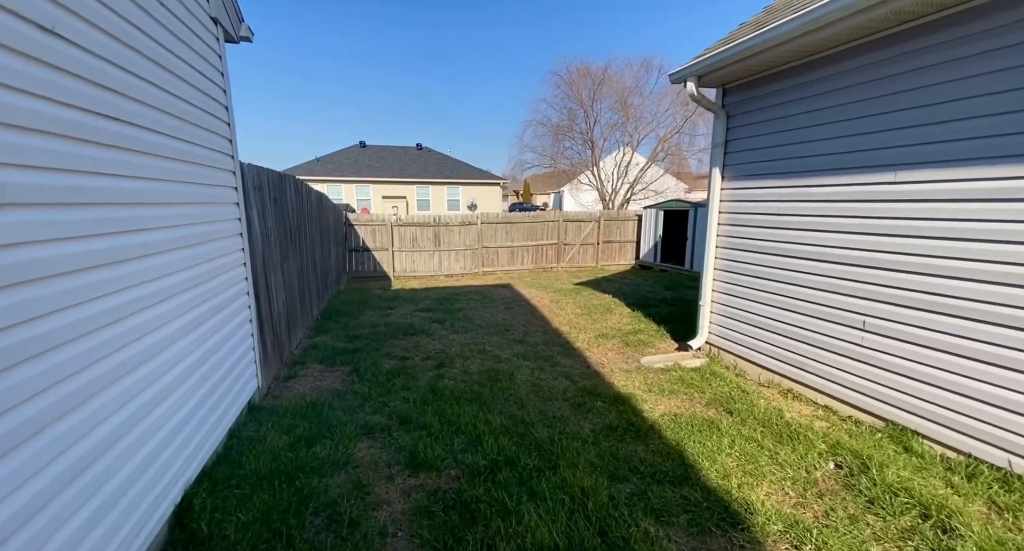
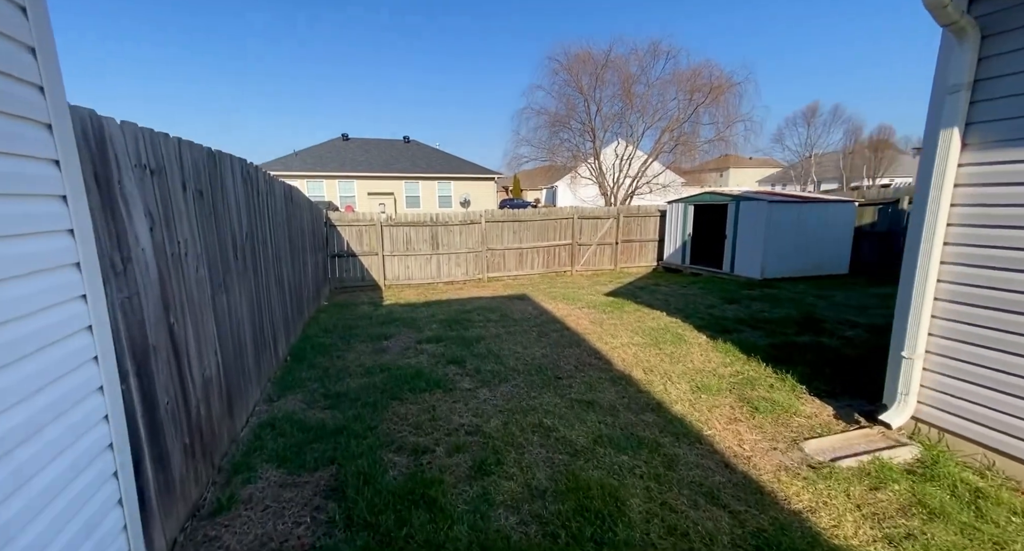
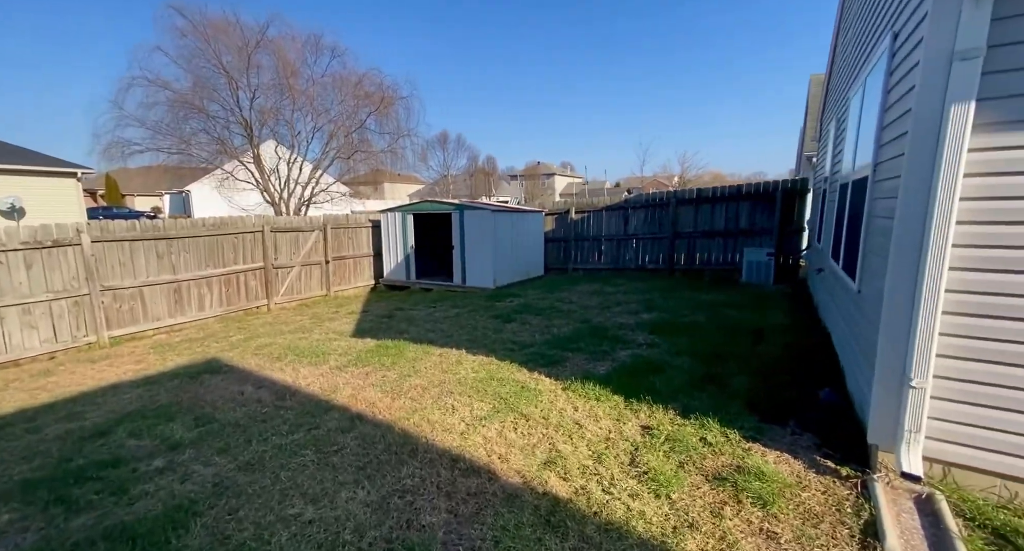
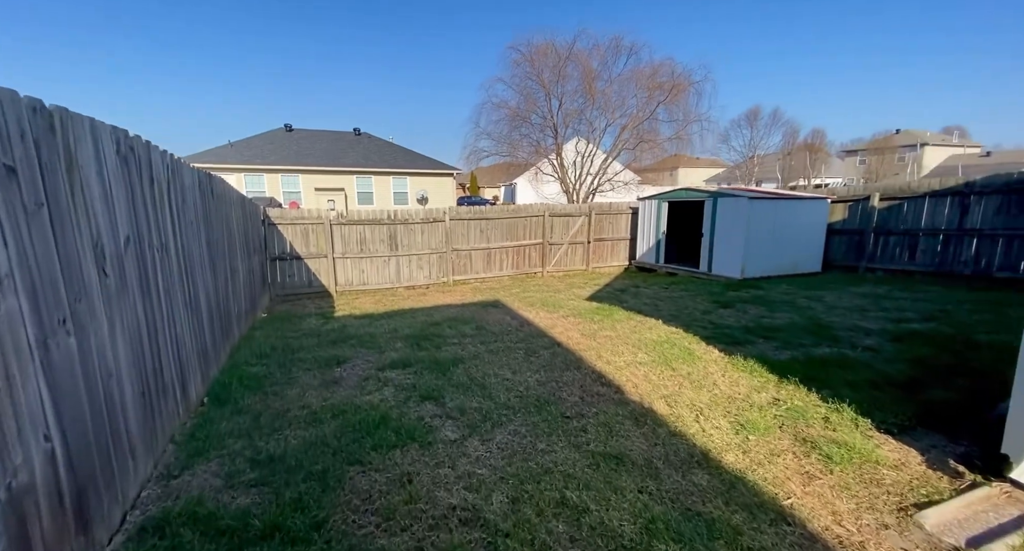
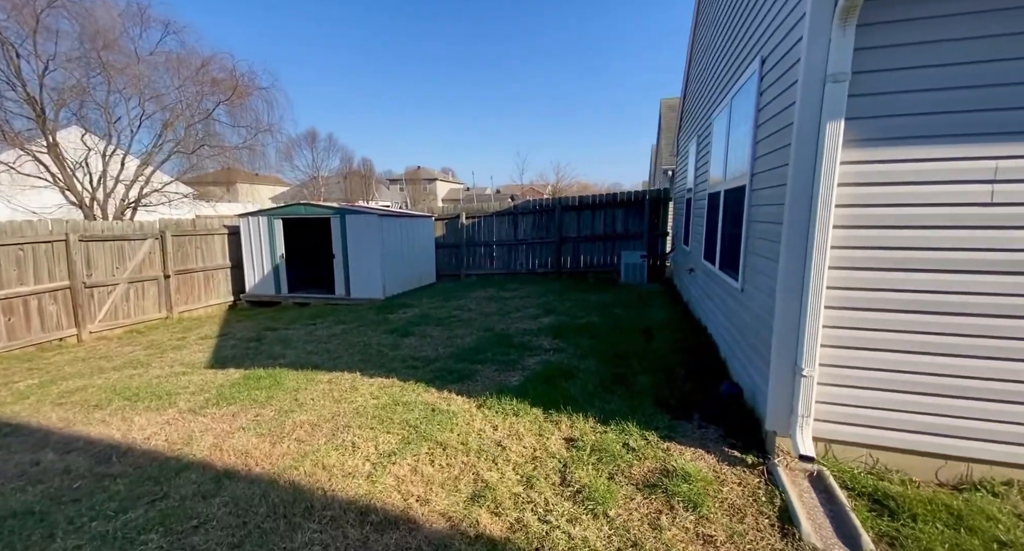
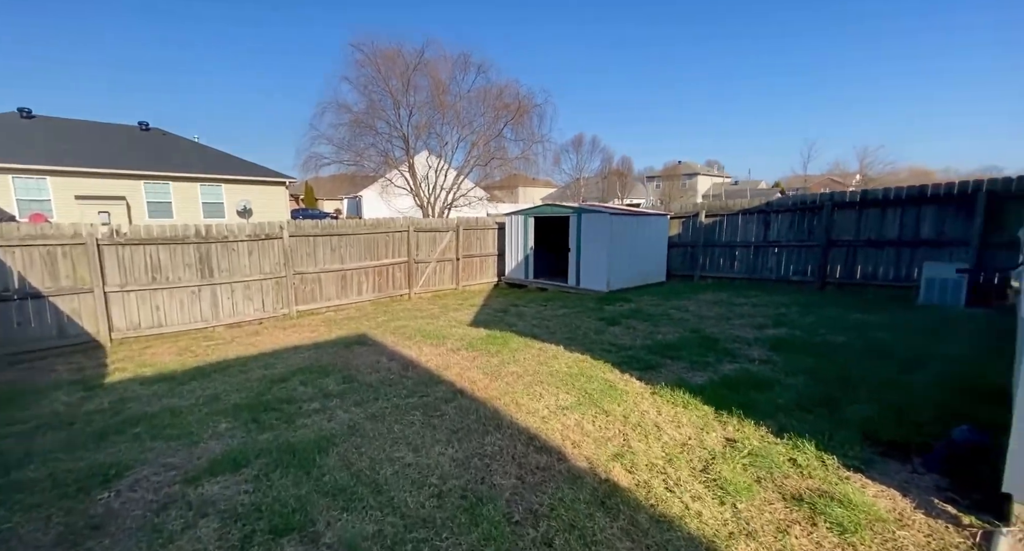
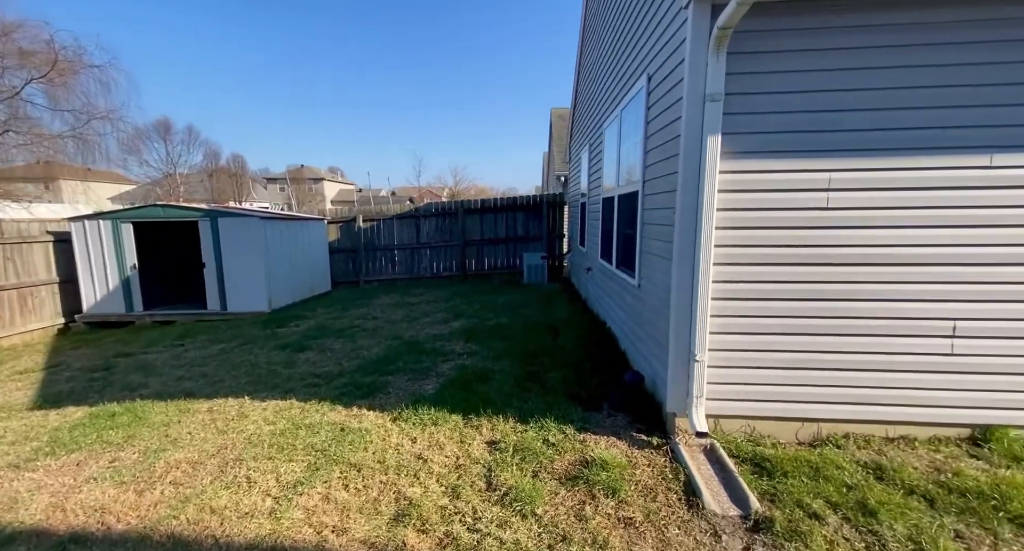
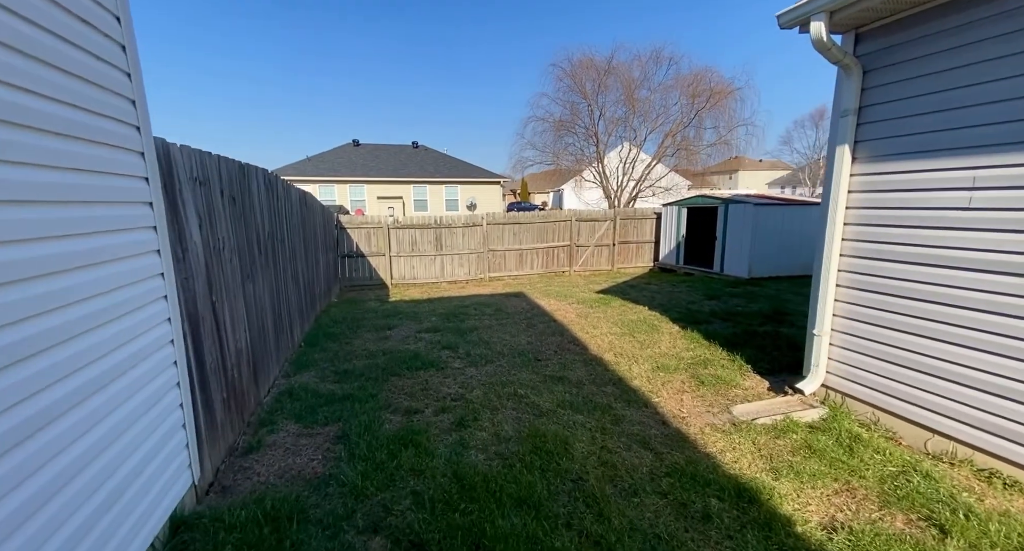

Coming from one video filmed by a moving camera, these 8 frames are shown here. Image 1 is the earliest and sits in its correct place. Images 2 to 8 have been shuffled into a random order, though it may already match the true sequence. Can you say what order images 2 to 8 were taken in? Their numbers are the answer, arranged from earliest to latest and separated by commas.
8, 2, 4, 6, 3, 5, 7
